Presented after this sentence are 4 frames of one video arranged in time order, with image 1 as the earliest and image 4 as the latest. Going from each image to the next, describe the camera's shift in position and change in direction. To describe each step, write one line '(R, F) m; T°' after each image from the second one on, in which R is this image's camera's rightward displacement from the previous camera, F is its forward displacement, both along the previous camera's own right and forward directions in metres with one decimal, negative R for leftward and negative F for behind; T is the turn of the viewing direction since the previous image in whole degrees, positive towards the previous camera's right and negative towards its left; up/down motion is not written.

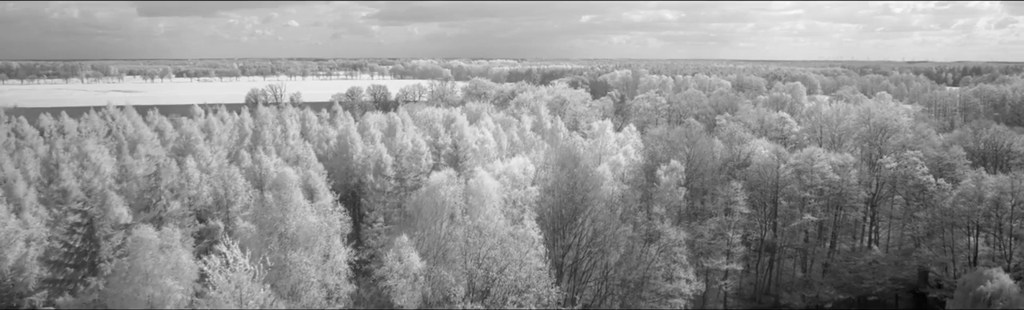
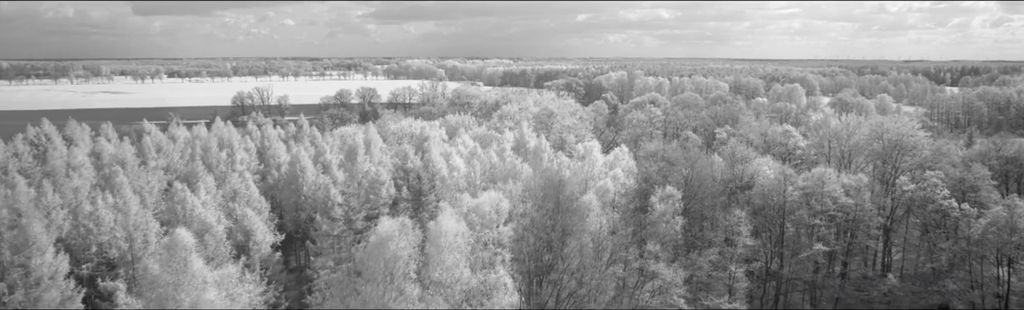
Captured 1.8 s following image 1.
(+1.0, +4.1) m; 0°
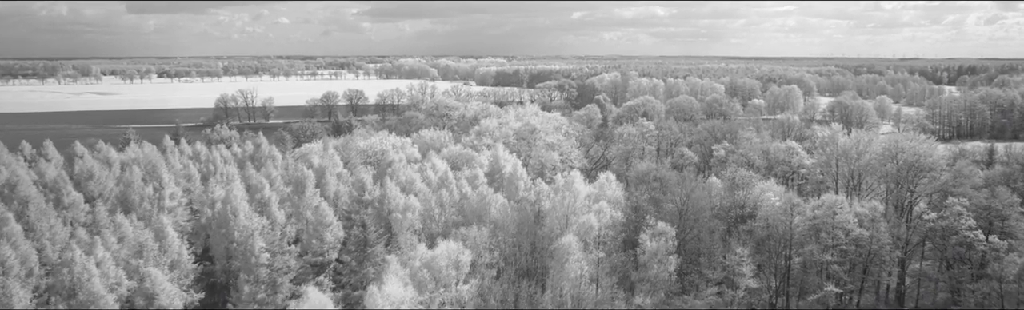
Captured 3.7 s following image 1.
(+1.1, +4.2) m; 0°
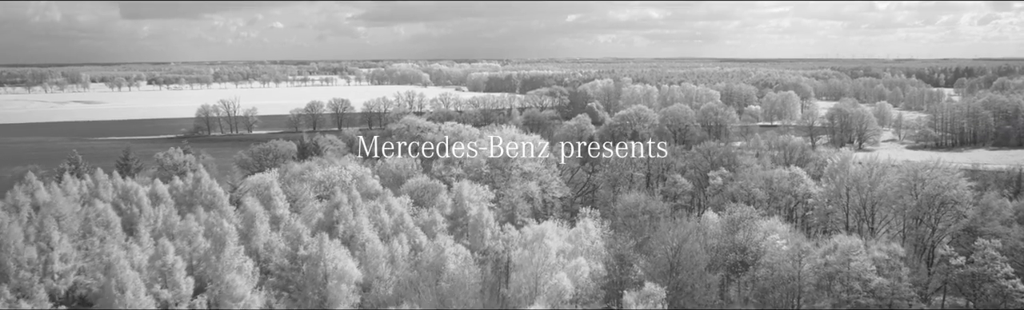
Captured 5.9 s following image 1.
(+1.4, +4.7) m; 0°
